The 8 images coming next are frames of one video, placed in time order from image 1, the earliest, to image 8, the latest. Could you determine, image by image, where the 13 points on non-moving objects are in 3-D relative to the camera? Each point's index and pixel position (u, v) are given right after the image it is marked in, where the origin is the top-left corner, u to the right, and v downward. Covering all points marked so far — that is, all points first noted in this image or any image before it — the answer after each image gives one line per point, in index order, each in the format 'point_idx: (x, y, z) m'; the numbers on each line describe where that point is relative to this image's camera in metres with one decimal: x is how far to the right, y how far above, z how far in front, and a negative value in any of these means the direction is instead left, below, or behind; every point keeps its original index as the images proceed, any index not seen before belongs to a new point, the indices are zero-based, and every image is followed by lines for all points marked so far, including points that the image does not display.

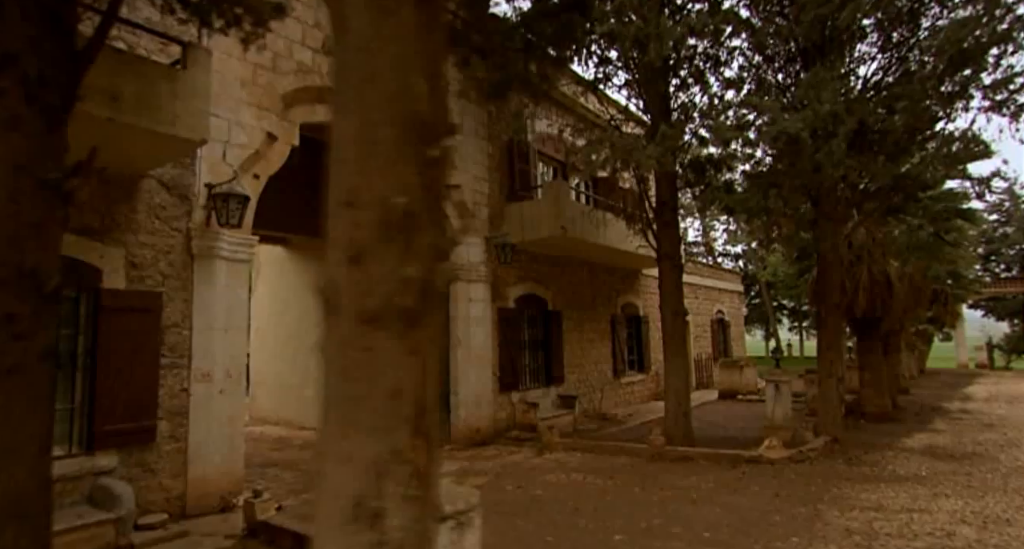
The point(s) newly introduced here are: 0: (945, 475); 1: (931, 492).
0: (+4.3, -2.0, +6.0) m
1: (+3.6, -1.9, +5.4) m
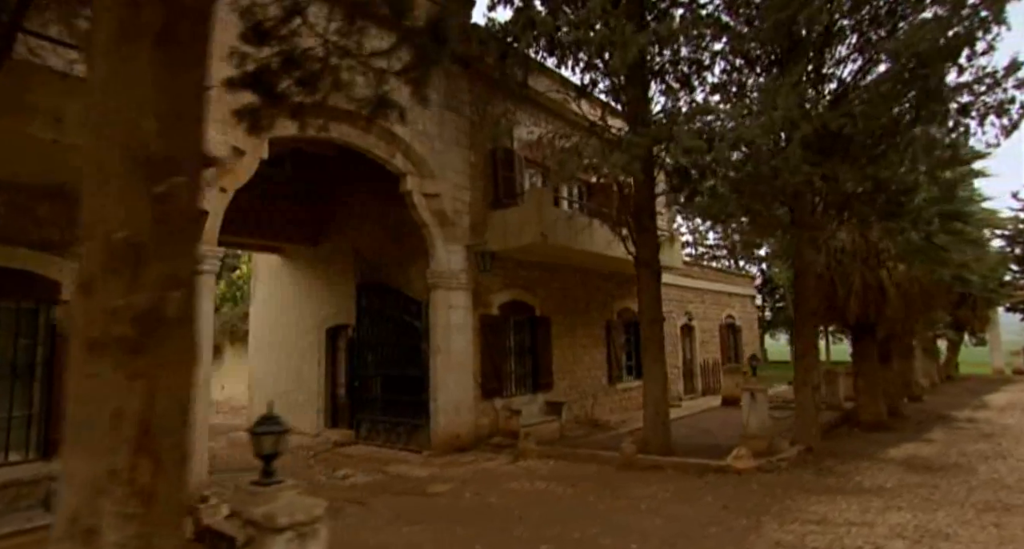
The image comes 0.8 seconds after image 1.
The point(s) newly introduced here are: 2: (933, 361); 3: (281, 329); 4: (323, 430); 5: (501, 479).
0: (+3.8, -2.0, +5.9) m
1: (+3.2, -2.0, +5.2) m
2: (+13.5, -2.8, +19.4) m
3: (-4.3, -1.0, +11.4) m
4: (-3.2, -2.6, +10.4) m
5: (-0.1, -2.3, +6.9) m
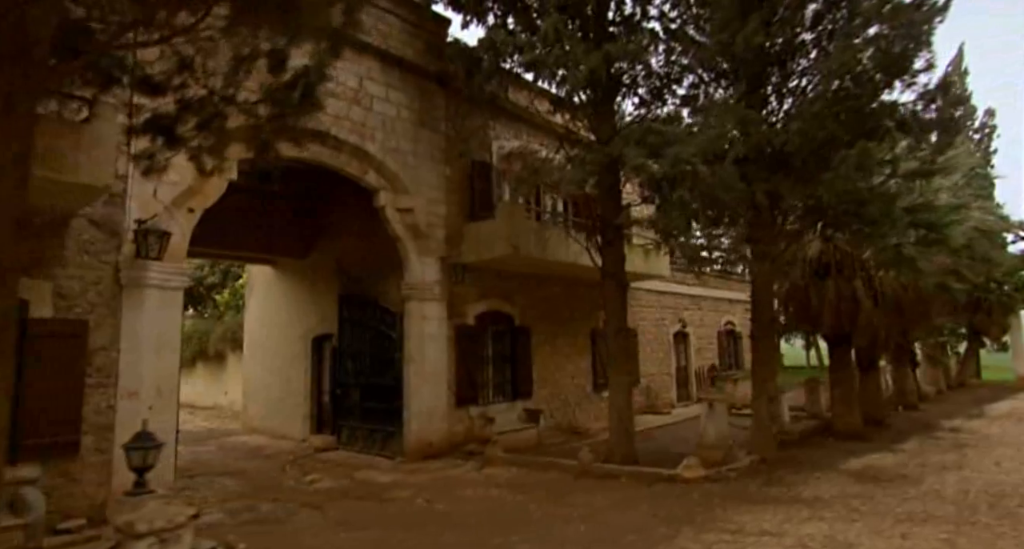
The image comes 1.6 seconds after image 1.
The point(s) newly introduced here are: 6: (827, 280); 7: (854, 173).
0: (+3.3, -2.2, +5.9) m
1: (+2.6, -2.1, +5.4) m
2: (+13.5, -2.9, +19.1) m
3: (-4.7, -1.2, +11.9) m
4: (-3.6, -2.8, +10.7) m
5: (-0.7, -2.5, +7.2) m
6: (+5.2, -0.1, +9.9) m
7: (+3.4, +1.0, +6.1) m
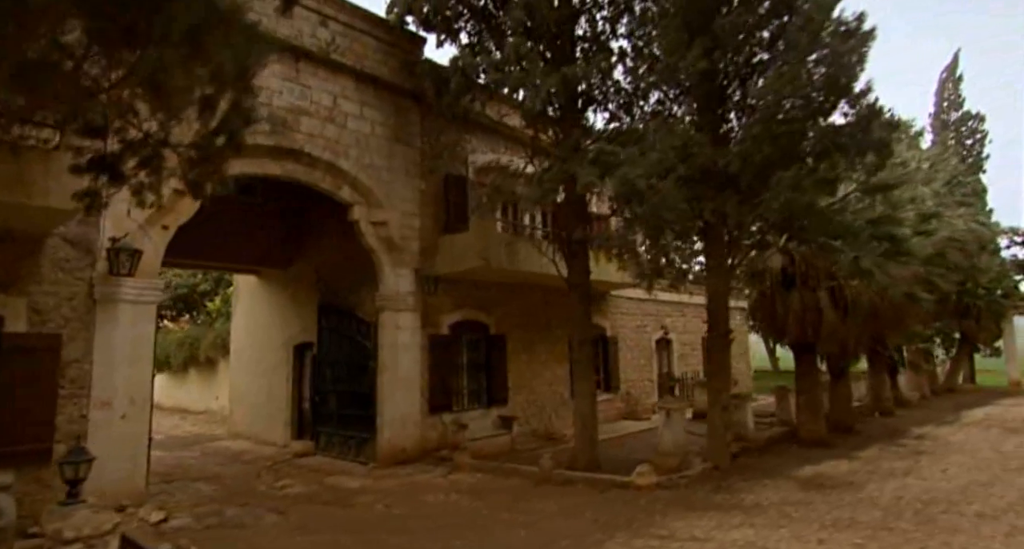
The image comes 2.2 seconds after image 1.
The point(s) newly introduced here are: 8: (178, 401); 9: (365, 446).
0: (+2.8, -2.4, +6.2) m
1: (+2.1, -2.3, +5.6) m
2: (+13.1, -3.2, +19.3) m
3: (-5.1, -1.4, +12.2) m
4: (-4.0, -3.0, +11.0) m
5: (-1.1, -2.7, +7.5) m
6: (+4.7, -0.3, +10.2) m
7: (+2.9, +0.8, +6.3) m
8: (-9.6, -3.6, +17.4) m
9: (-2.3, -2.7, +9.6) m
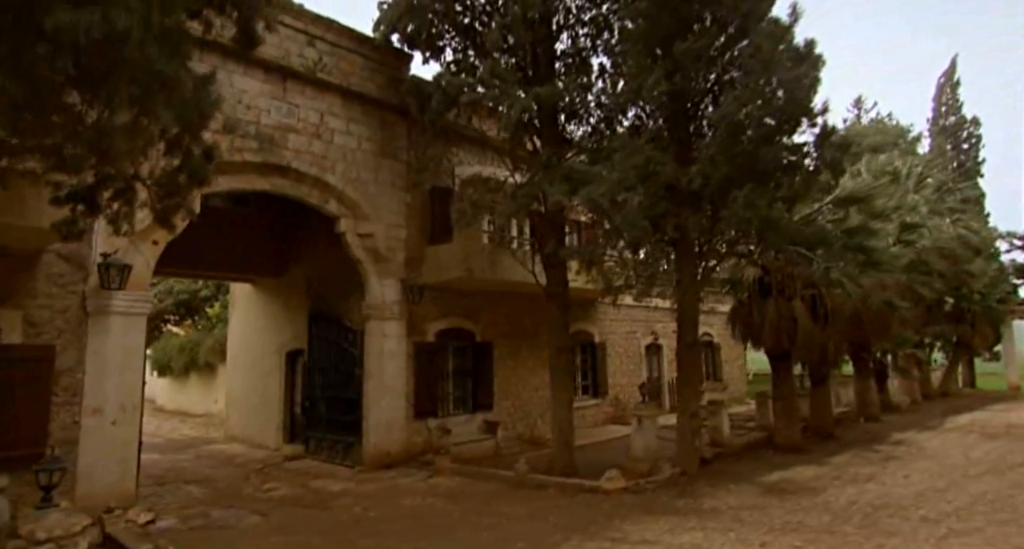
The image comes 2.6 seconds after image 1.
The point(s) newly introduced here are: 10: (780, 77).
0: (+2.4, -2.5, +6.5) m
1: (+1.7, -2.4, +5.9) m
2: (+12.9, -3.3, +19.4) m
3: (-5.4, -1.6, +12.6) m
4: (-4.3, -3.2, +11.4) m
5: (-1.5, -2.8, +7.8) m
6: (+4.4, -0.4, +10.4) m
7: (+2.5, +0.7, +6.6) m
8: (-9.8, -3.8, +17.8) m
9: (-2.6, -2.9, +9.9) m
10: (+2.8, +2.1, +6.4) m
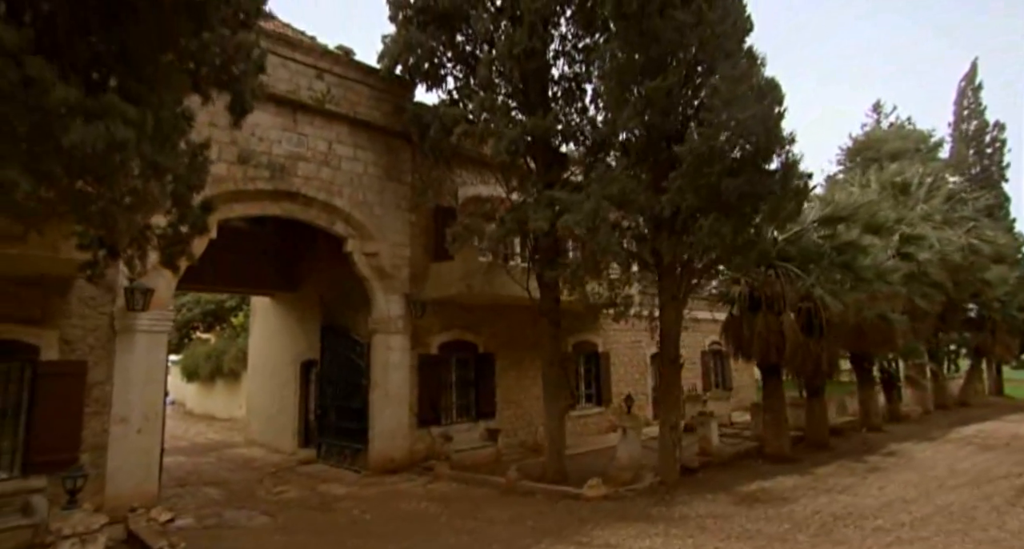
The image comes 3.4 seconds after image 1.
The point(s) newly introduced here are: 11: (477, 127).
0: (+2.2, -2.8, +6.9) m
1: (+1.5, -2.7, +6.4) m
2: (+13.3, -3.6, +19.4) m
3: (-5.3, -1.9, +13.4) m
4: (-4.3, -3.5, +12.1) m
5: (-1.6, -3.1, +8.4) m
6: (+4.4, -0.7, +10.8) m
7: (+2.3, +0.4, +7.1) m
8: (-9.4, -4.1, +18.8) m
9: (-2.7, -3.2, +10.6) m
10: (+2.6, +1.8, +6.8) m
11: (-0.5, +2.3, +9.3) m
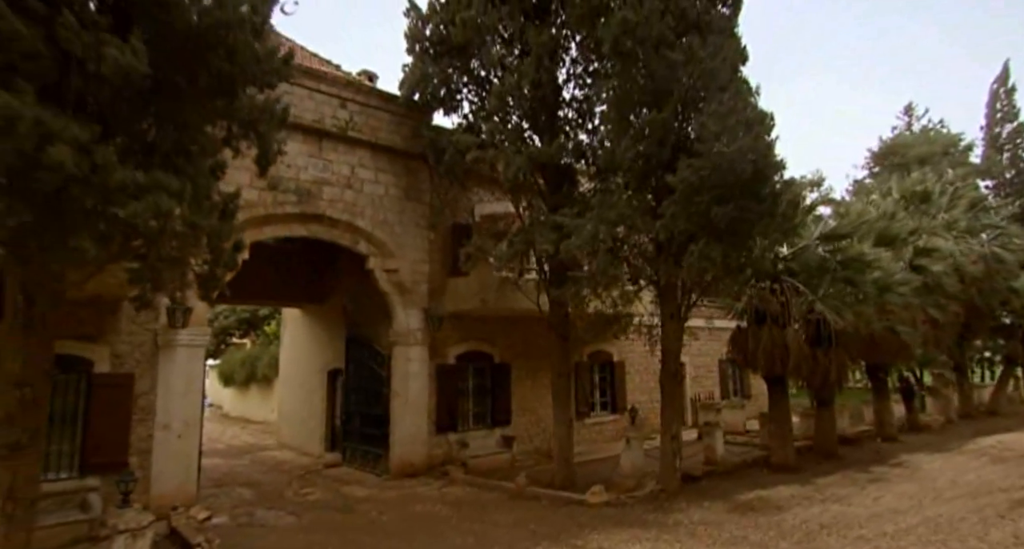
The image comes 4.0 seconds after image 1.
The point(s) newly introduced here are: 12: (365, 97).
0: (+2.3, -3.0, +7.4) m
1: (+1.5, -3.0, +6.8) m
2: (+13.9, -3.9, +19.3) m
3: (-5.0, -2.2, +14.2) m
4: (-4.0, -3.8, +12.9) m
5: (-1.5, -3.4, +9.0) m
6: (+4.6, -1.0, +11.1) m
7: (+2.4, +0.2, +7.5) m
8: (-8.8, -4.5, +19.8) m
9: (-2.4, -3.4, +11.3) m
10: (+2.6, +1.6, +7.2) m
11: (-0.4, +2.0, +9.9) m
12: (-2.6, +3.2, +10.9) m
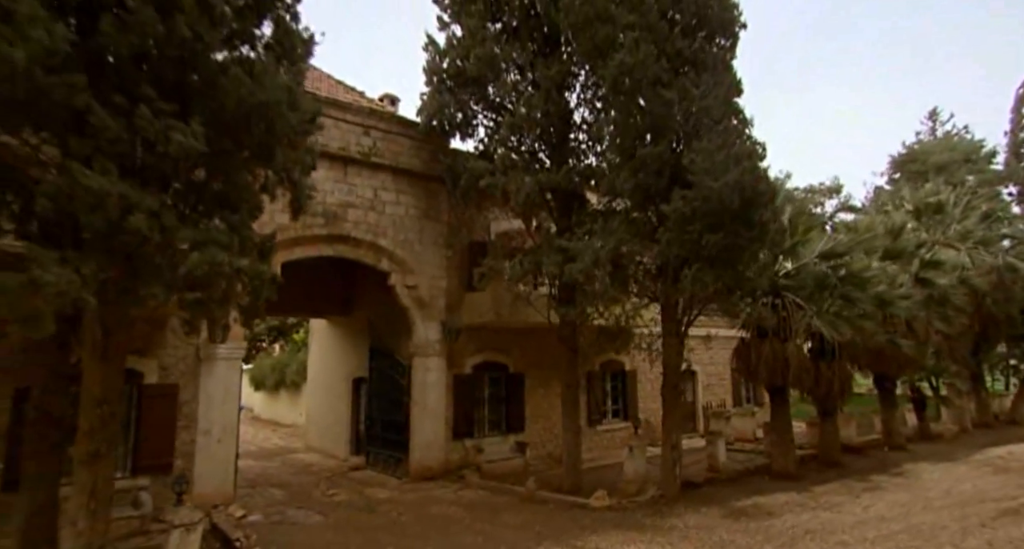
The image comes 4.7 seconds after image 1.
0: (+2.4, -3.3, +7.9) m
1: (+1.6, -3.2, +7.4) m
2: (+14.5, -4.2, +19.4) m
3: (-4.6, -2.5, +15.0) m
4: (-3.7, -4.1, +13.7) m
5: (-1.3, -3.7, +9.7) m
6: (+4.8, -1.3, +11.6) m
7: (+2.5, -0.1, +8.1) m
8: (-8.2, -4.8, +20.8) m
9: (-2.2, -3.7, +12.0) m
10: (+2.7, +1.3, +7.8) m
11: (-0.2, +1.7, +10.6) m
12: (-2.4, +2.9, +11.7) m
